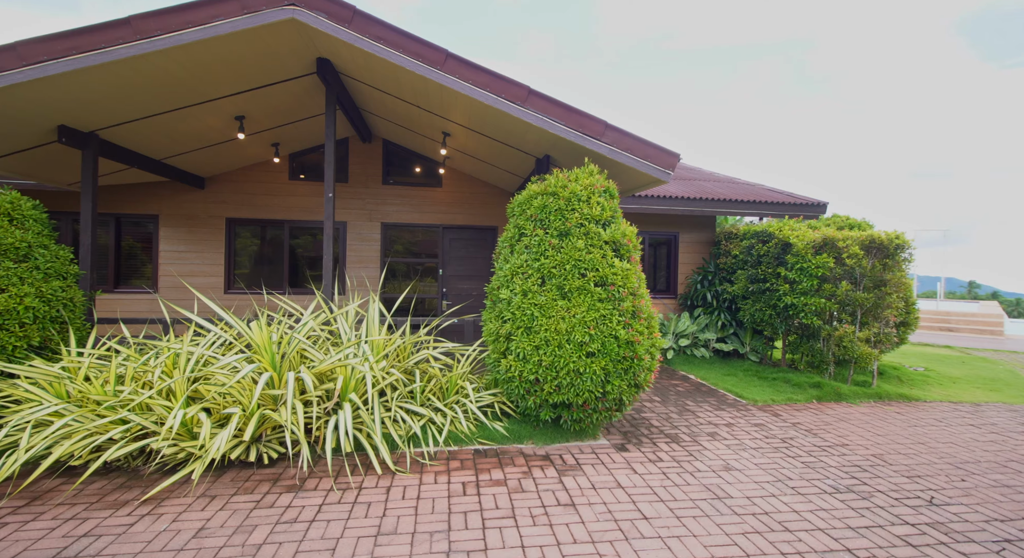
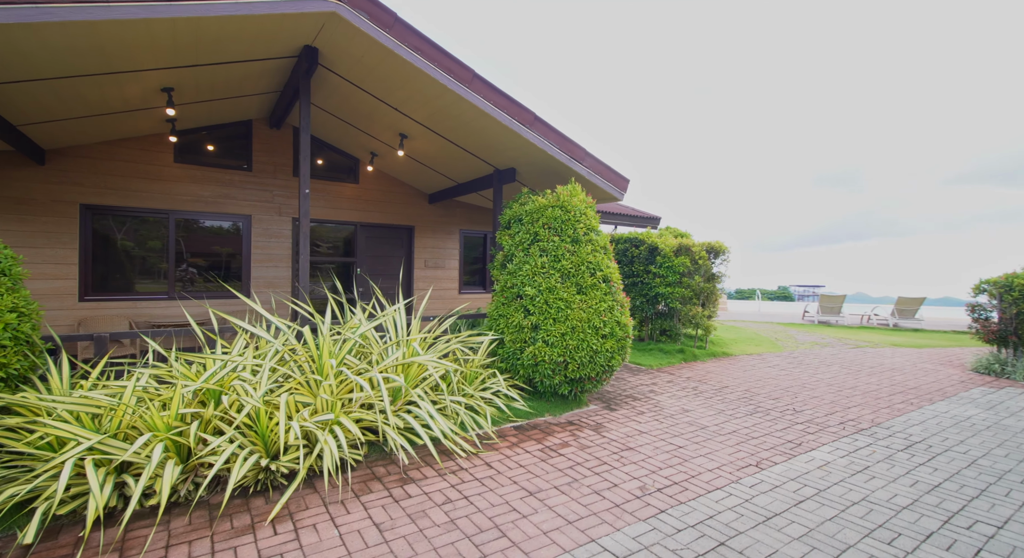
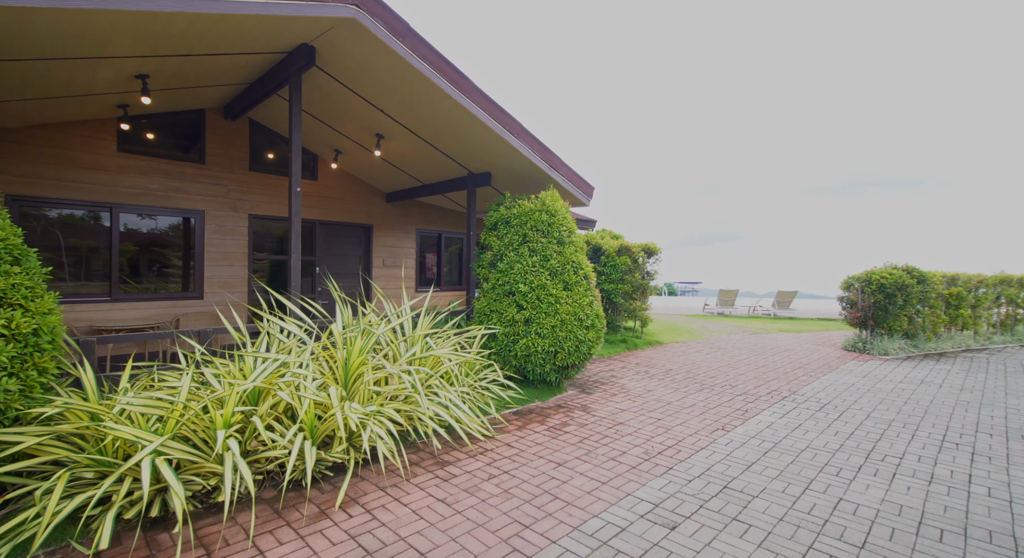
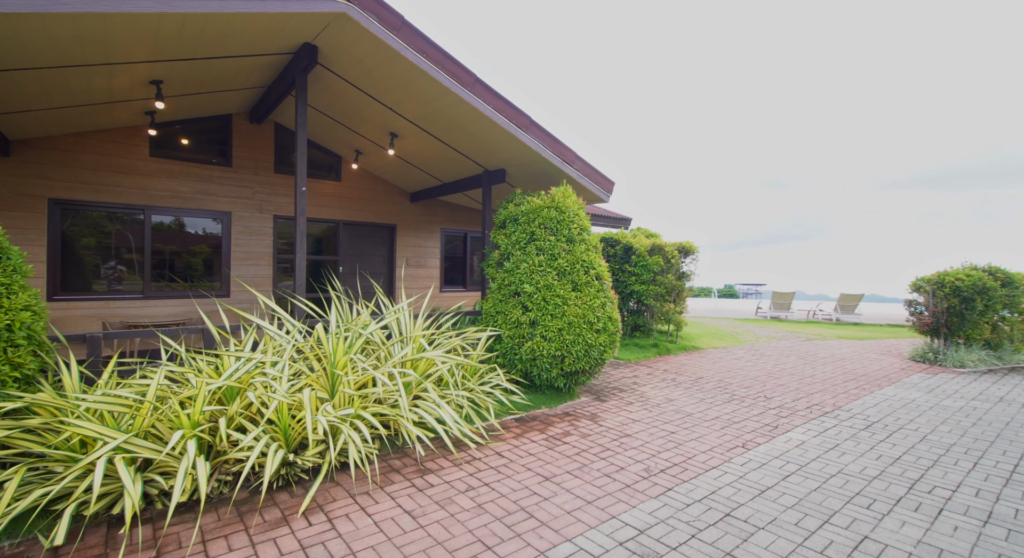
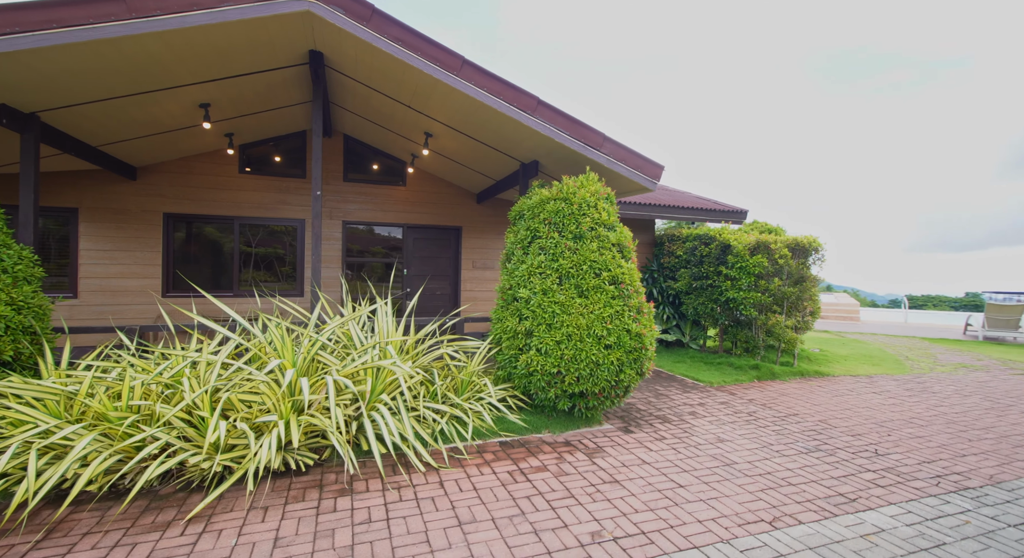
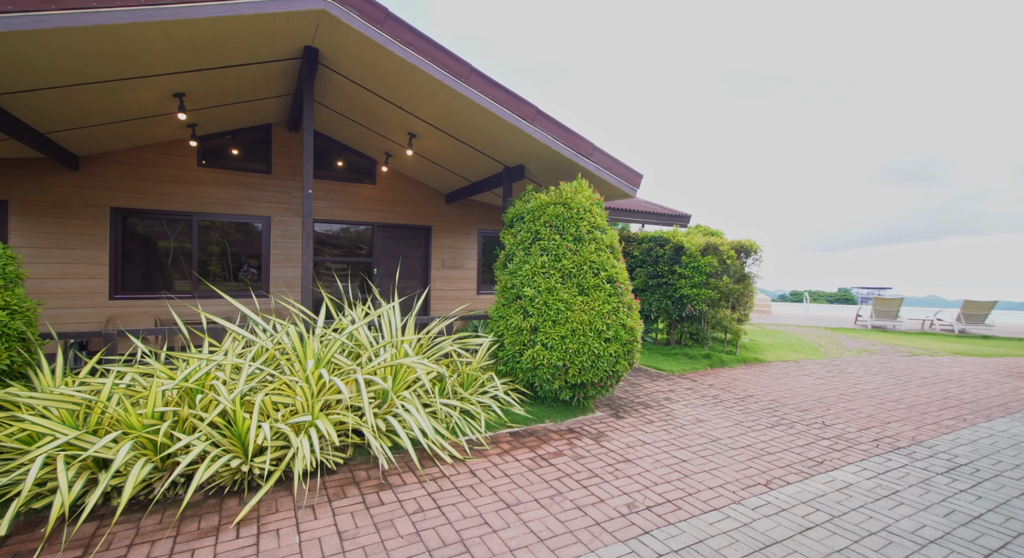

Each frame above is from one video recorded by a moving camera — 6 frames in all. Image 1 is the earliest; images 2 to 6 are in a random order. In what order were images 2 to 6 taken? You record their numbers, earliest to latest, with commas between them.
5, 6, 2, 4, 3
